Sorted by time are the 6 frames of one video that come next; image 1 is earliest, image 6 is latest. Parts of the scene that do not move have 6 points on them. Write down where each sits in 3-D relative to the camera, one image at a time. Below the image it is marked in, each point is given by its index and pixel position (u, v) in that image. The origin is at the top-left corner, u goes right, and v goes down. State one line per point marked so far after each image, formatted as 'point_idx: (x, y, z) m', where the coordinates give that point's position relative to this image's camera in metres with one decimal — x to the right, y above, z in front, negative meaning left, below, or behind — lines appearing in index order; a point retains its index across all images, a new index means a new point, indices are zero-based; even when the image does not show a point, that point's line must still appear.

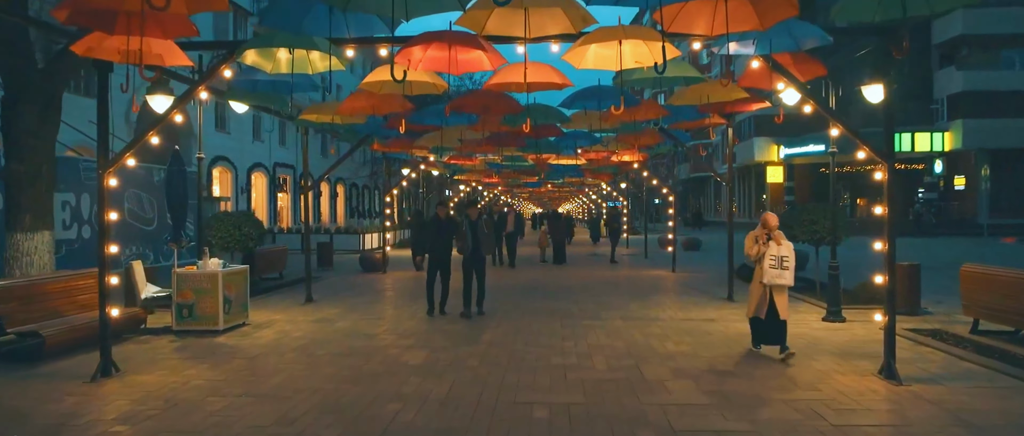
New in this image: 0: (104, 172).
0: (-4.4, +0.5, +9.3) m
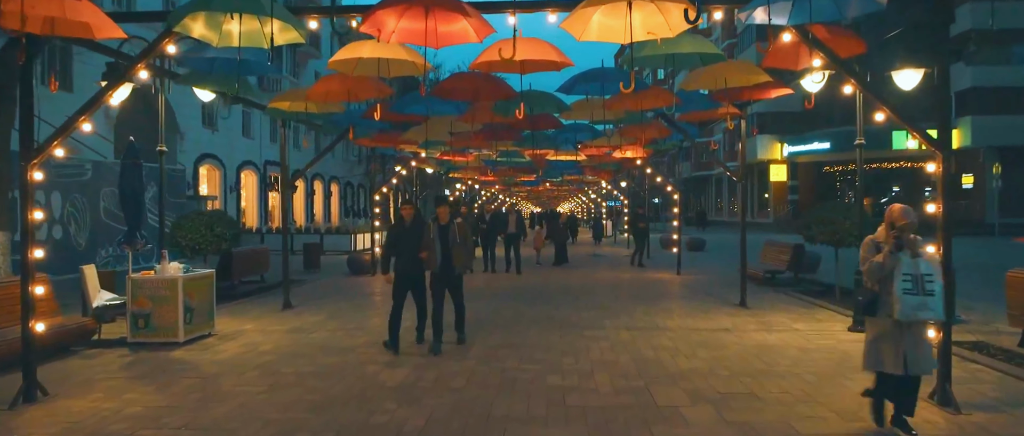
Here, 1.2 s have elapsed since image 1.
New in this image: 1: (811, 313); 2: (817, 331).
0: (-4.5, +0.5, +8.0) m
1: (+4.9, -1.5, +14.1) m
2: (+4.4, -1.6, +12.5) m
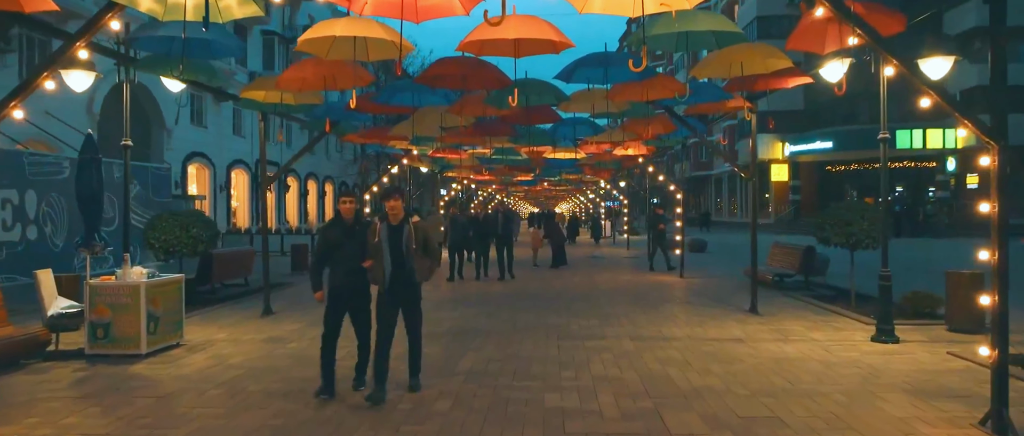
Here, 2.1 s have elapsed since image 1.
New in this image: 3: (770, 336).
0: (-4.5, +0.5, +7.0) m
1: (+4.8, -1.5, +13.2) m
2: (+4.3, -1.6, +11.5) m
3: (+3.6, -1.6, +12.0) m
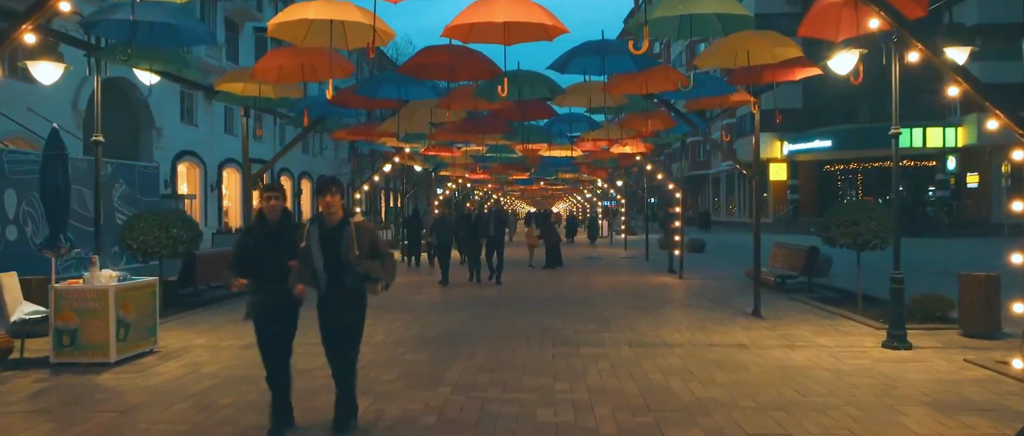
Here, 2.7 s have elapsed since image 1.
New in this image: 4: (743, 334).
0: (-4.6, +0.5, +6.4) m
1: (+4.7, -1.5, +12.6) m
2: (+4.2, -1.6, +11.0) m
3: (+3.5, -1.6, +11.4) m
4: (+3.2, -1.6, +12.0) m
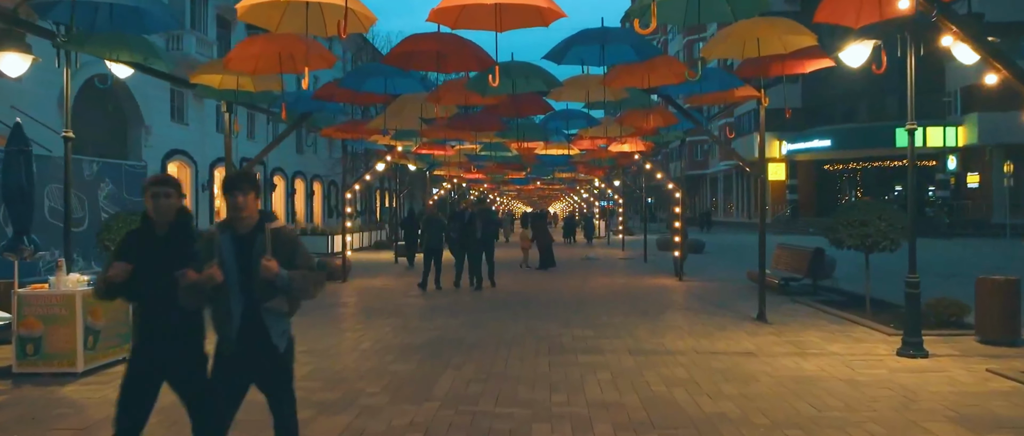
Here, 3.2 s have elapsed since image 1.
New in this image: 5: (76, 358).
0: (-4.7, +0.5, +5.8) m
1: (+4.6, -1.6, +12.0) m
2: (+4.1, -1.6, +10.4) m
3: (+3.4, -1.6, +10.8) m
4: (+3.1, -1.6, +11.5) m
5: (-4.7, -1.5, +9.3) m
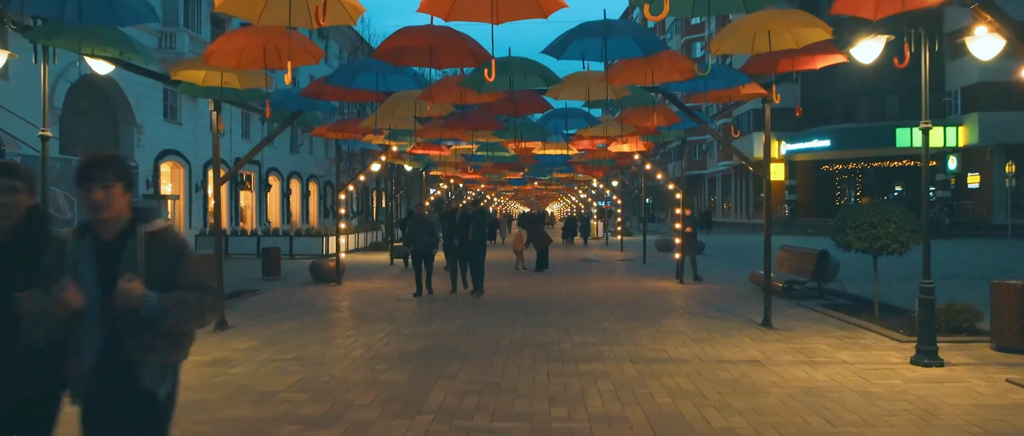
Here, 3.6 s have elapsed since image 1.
0: (-4.7, +0.5, +5.4) m
1: (+4.6, -1.6, +11.6) m
2: (+4.1, -1.7, +9.9) m
3: (+3.3, -1.7, +10.4) m
4: (+3.1, -1.6, +11.0) m
5: (-4.7, -1.5, +8.8) m
